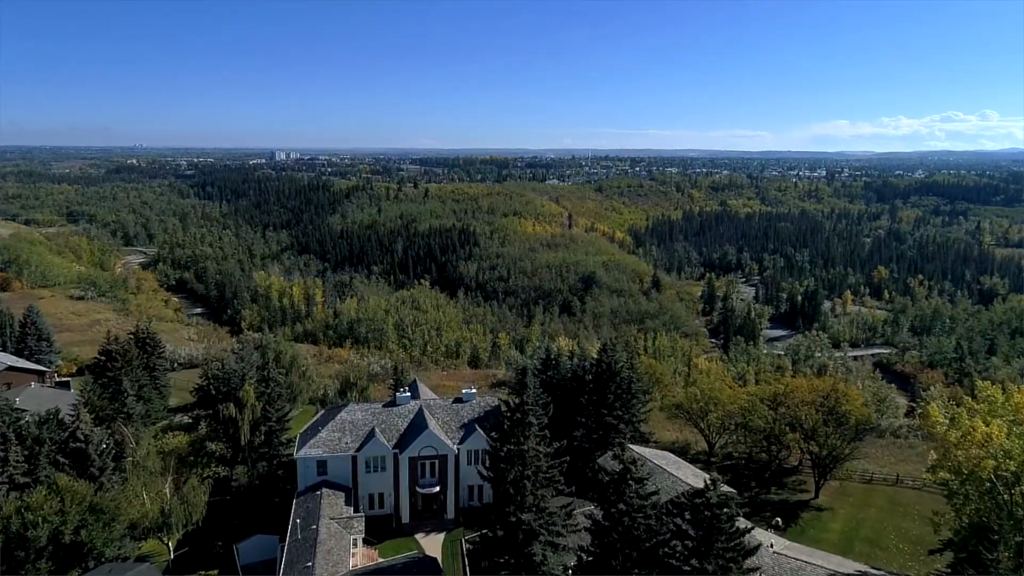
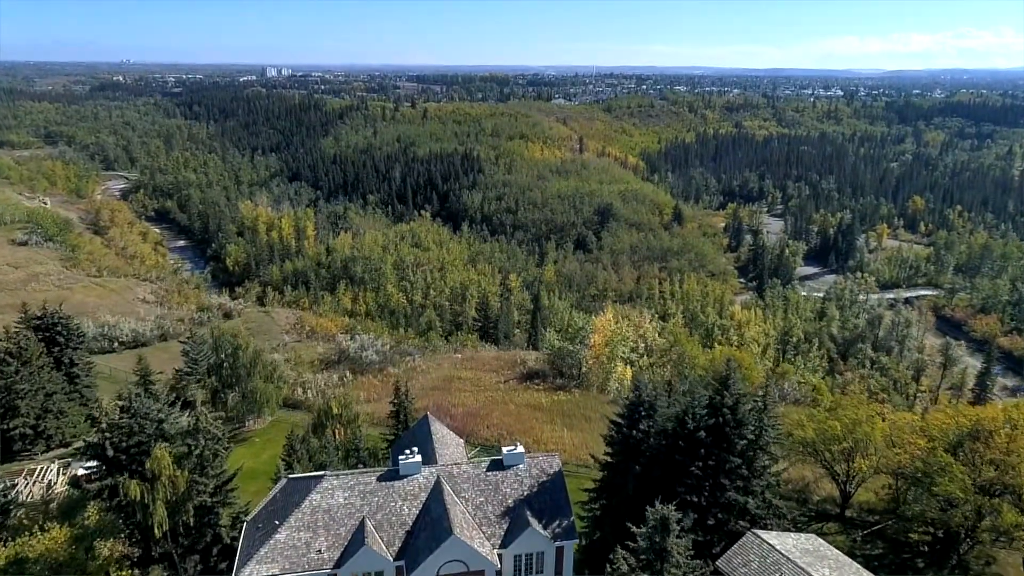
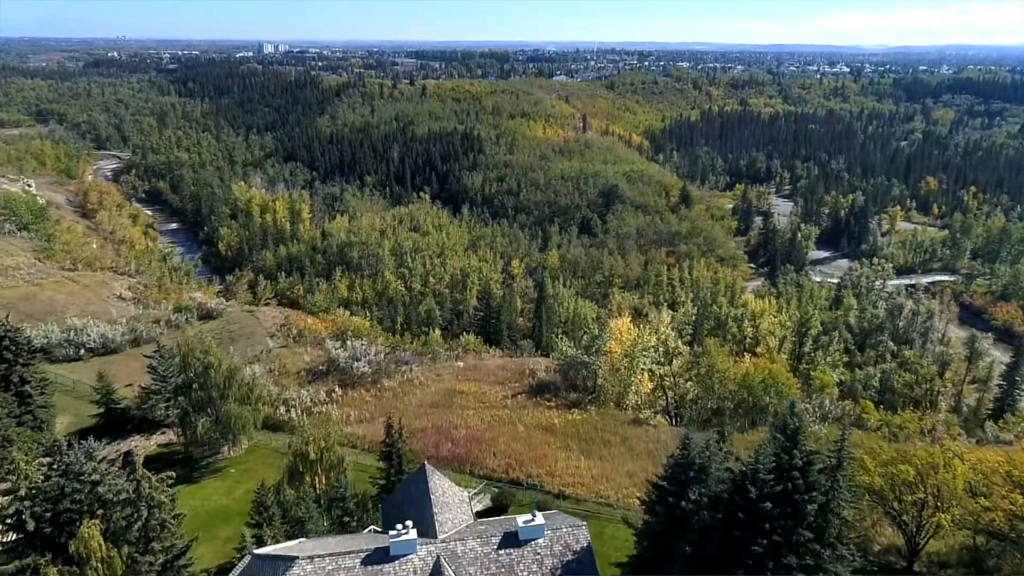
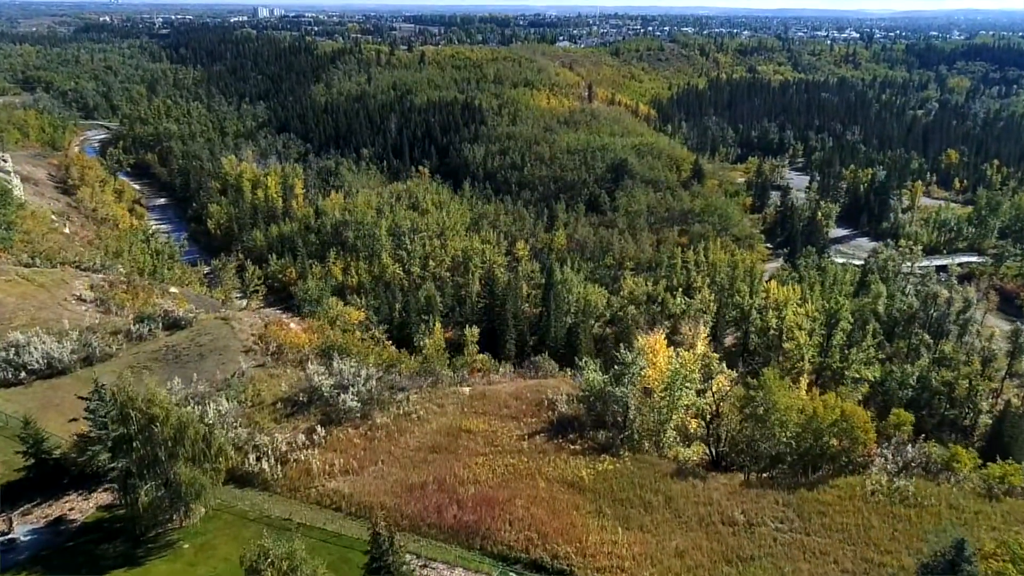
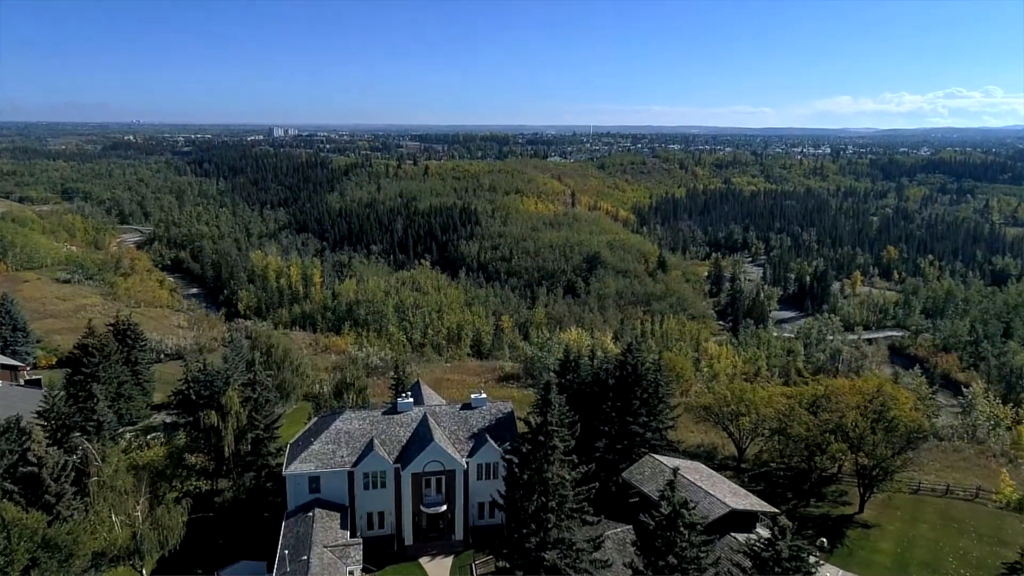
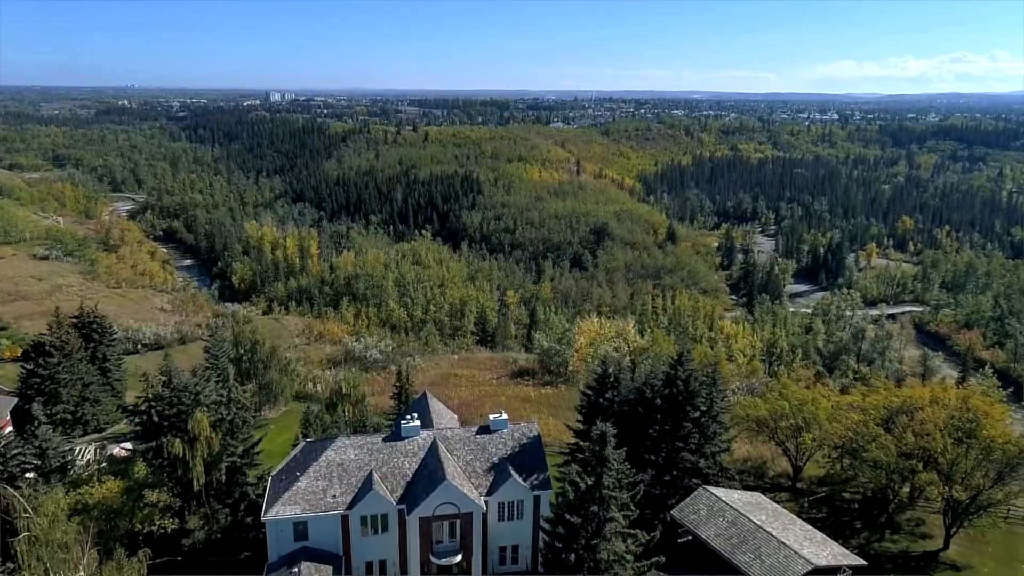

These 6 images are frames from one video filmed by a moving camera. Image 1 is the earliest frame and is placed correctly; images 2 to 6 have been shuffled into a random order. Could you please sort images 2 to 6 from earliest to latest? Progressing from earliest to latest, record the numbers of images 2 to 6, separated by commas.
5, 6, 2, 3, 4
